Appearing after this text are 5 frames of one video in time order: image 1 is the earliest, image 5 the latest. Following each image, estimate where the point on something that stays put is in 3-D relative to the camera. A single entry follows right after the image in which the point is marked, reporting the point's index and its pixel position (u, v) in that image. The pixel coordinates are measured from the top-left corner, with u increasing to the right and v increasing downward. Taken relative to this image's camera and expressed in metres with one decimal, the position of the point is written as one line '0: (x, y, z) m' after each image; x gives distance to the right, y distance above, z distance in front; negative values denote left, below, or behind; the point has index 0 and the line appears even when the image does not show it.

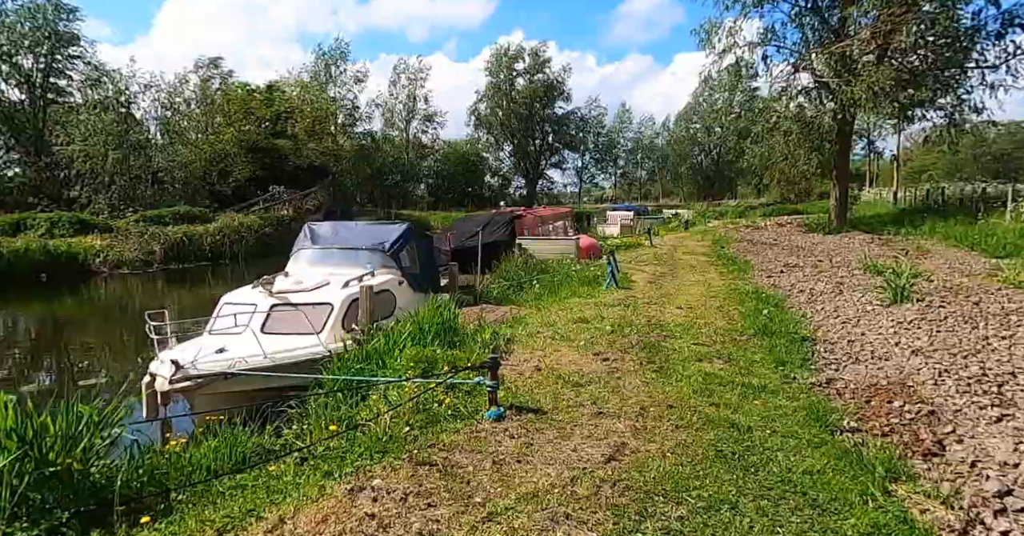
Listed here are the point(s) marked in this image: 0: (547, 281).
0: (+0.7, -0.3, +13.3) m
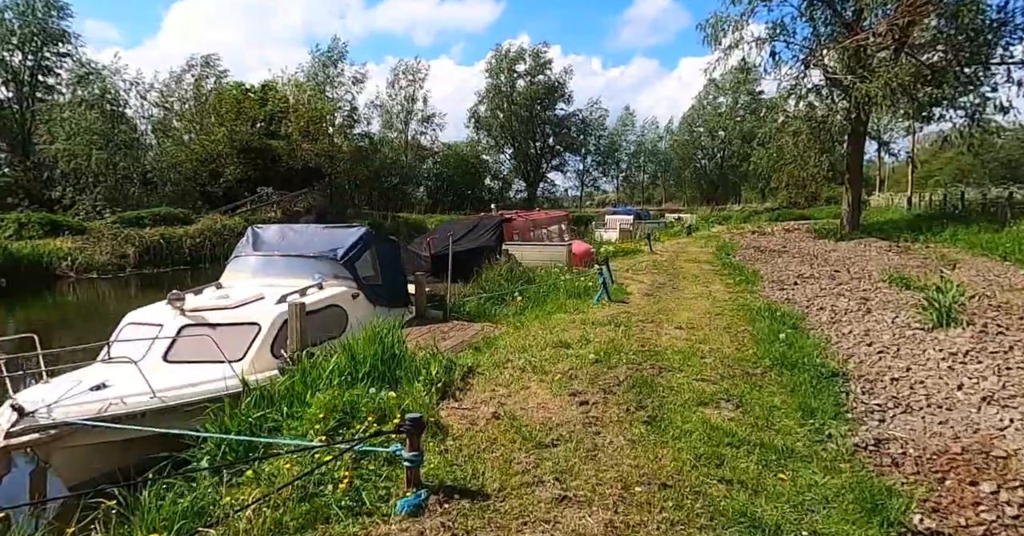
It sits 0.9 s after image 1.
0: (+0.4, -0.5, +11.8) m
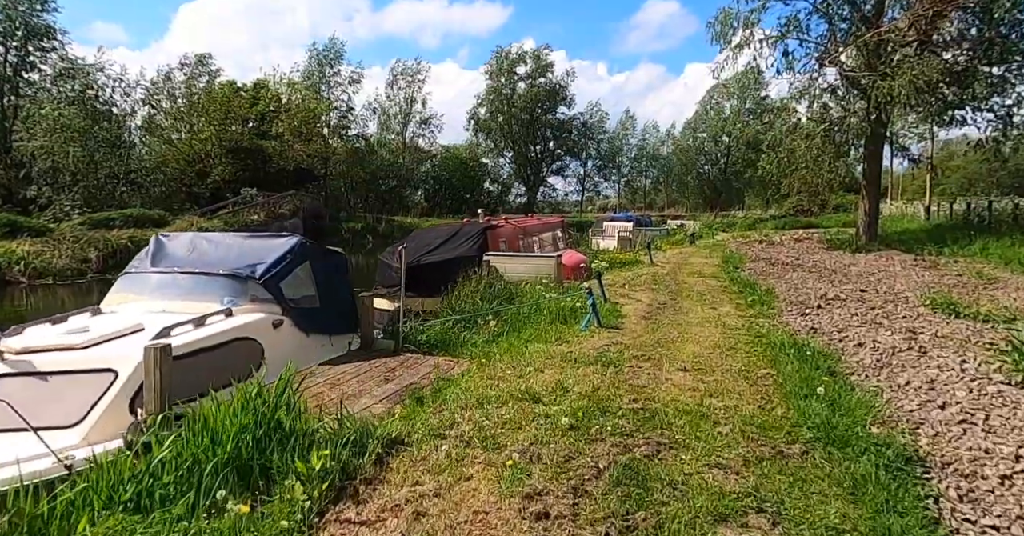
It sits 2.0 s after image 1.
0: (0.0, -0.7, +10.1) m
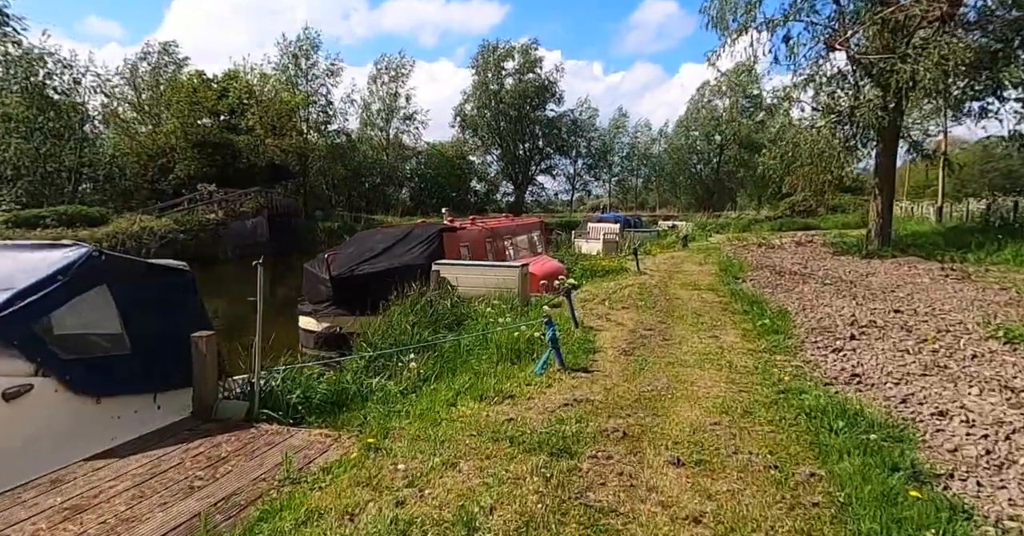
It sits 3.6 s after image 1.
0: (-0.7, -0.9, +7.5) m
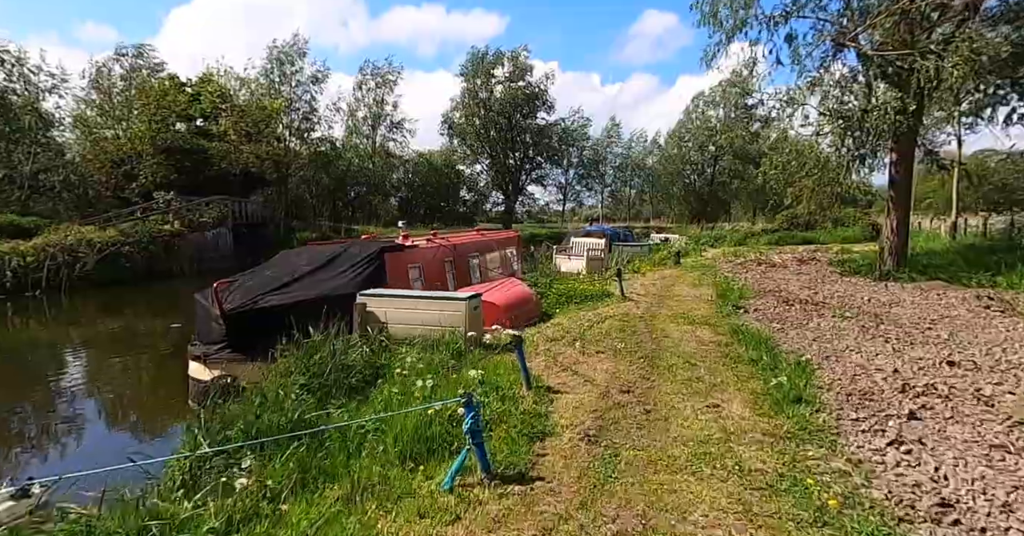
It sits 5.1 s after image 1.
0: (-1.4, -1.3, +5.1) m
